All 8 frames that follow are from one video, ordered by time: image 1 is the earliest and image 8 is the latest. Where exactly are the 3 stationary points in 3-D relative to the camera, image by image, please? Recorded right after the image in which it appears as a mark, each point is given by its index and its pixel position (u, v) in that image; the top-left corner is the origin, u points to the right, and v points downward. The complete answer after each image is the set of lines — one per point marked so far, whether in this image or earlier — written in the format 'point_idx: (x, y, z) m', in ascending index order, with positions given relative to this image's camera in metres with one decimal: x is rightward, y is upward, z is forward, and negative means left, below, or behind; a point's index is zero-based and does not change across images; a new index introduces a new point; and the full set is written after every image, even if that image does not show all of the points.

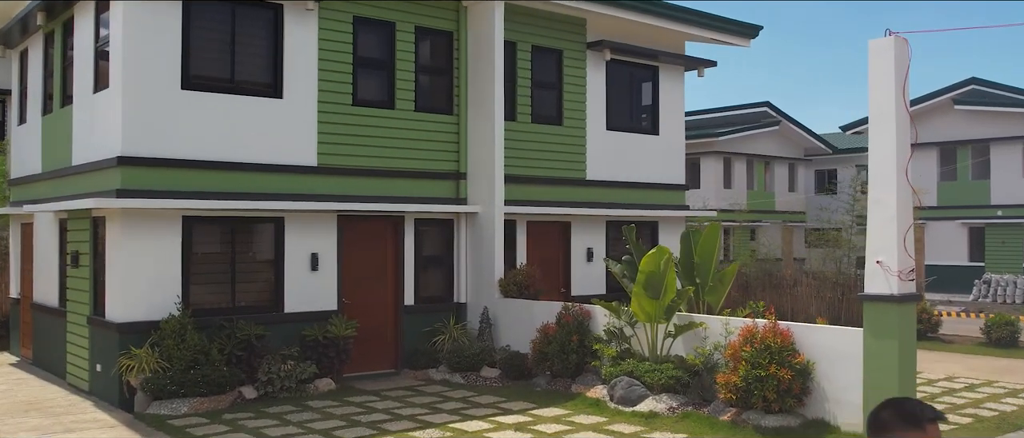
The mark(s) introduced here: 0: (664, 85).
0: (+3.3, +2.9, +14.9) m
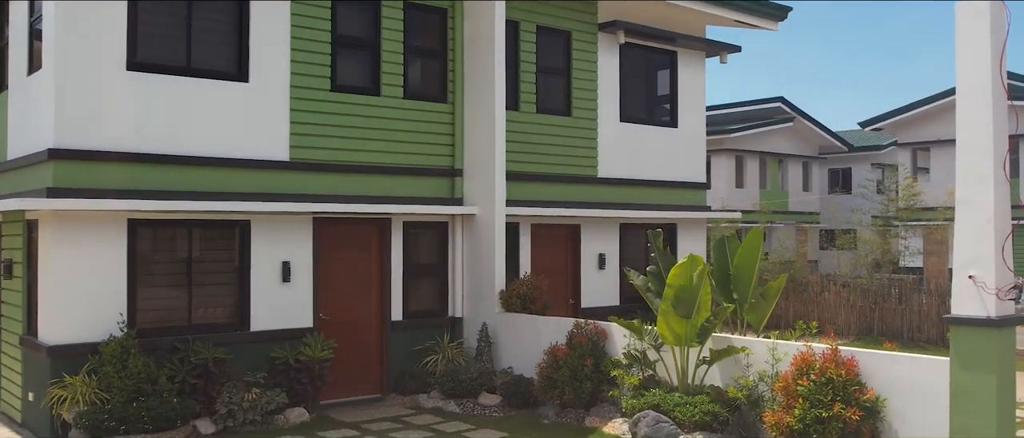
0: (+3.3, +2.9, +13.4) m
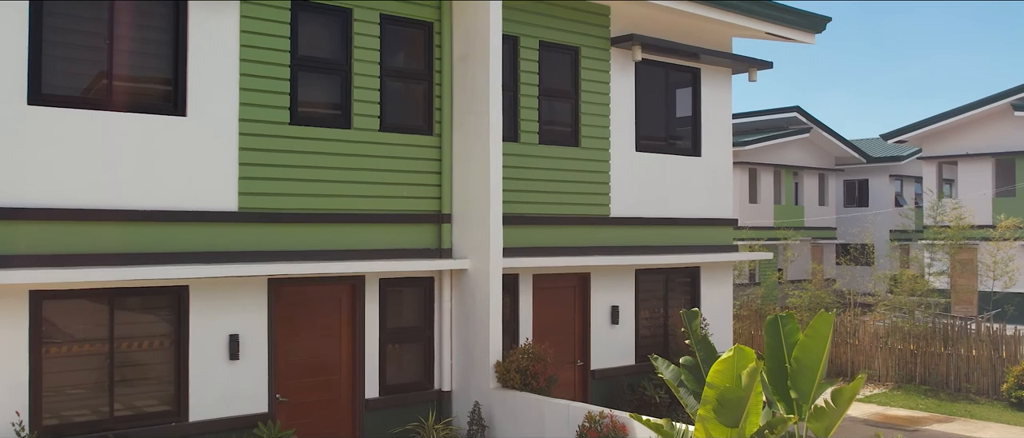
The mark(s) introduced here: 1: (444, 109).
0: (+3.3, +2.2, +11.6) m
1: (-0.9, +1.5, +9.1) m
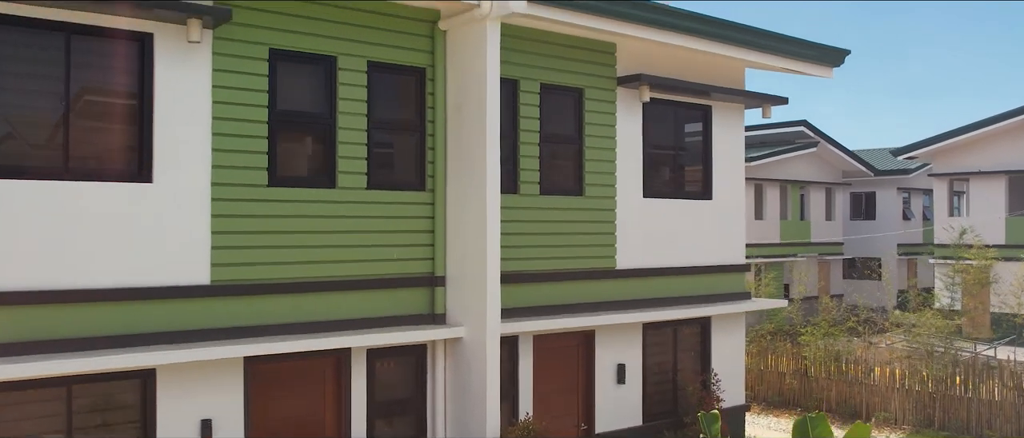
0: (+3.3, +1.4, +10.9) m
1: (-0.9, +0.7, +8.4) m
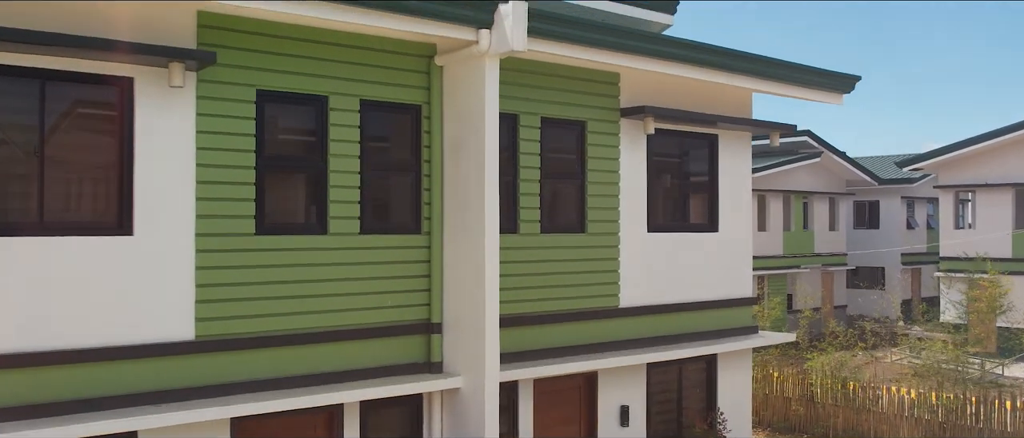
0: (+3.3, +0.9, +10.6) m
1: (-0.9, +0.2, +8.1) m
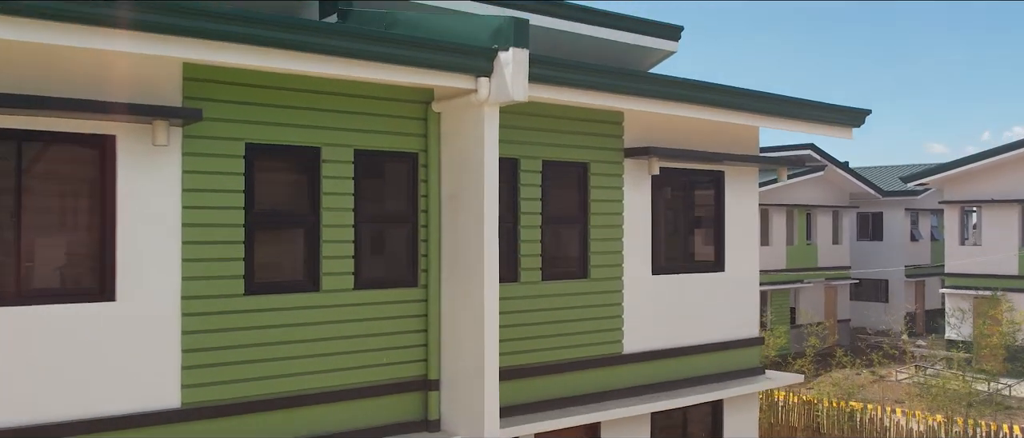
0: (+3.3, +0.3, +10.3) m
1: (-0.9, -0.4, +7.8) m
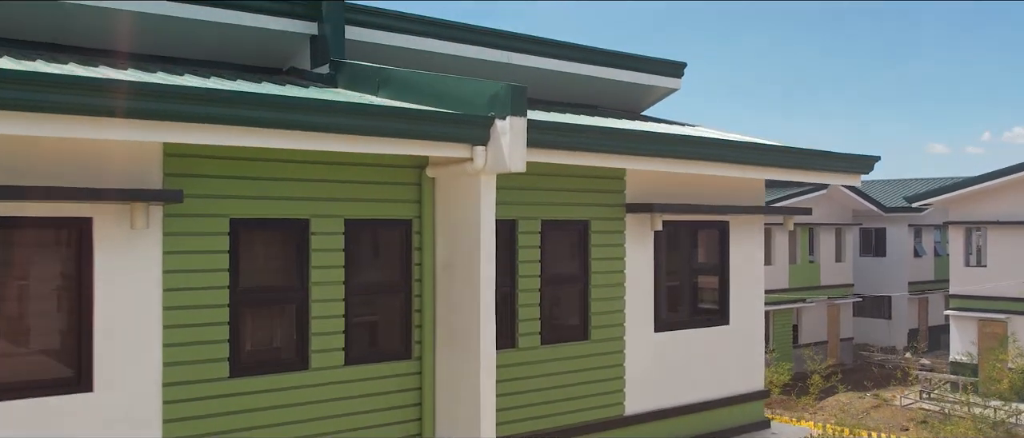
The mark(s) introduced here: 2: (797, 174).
0: (+3.3, -0.4, +10.0) m
1: (-1.0, -1.2, +7.5) m
2: (+4.1, +0.6, +9.7) m
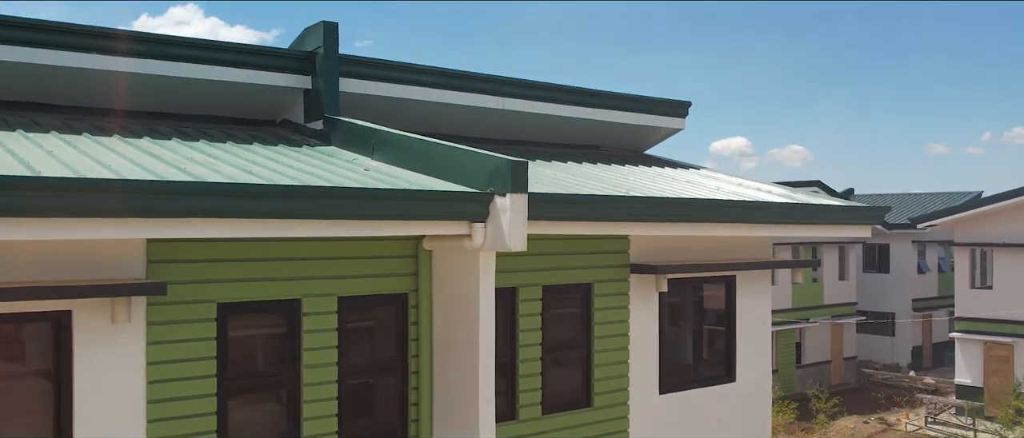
0: (+3.3, -1.2, +9.7) m
1: (-1.0, -2.0, +7.2) m
2: (+4.1, -0.1, +9.4) m
